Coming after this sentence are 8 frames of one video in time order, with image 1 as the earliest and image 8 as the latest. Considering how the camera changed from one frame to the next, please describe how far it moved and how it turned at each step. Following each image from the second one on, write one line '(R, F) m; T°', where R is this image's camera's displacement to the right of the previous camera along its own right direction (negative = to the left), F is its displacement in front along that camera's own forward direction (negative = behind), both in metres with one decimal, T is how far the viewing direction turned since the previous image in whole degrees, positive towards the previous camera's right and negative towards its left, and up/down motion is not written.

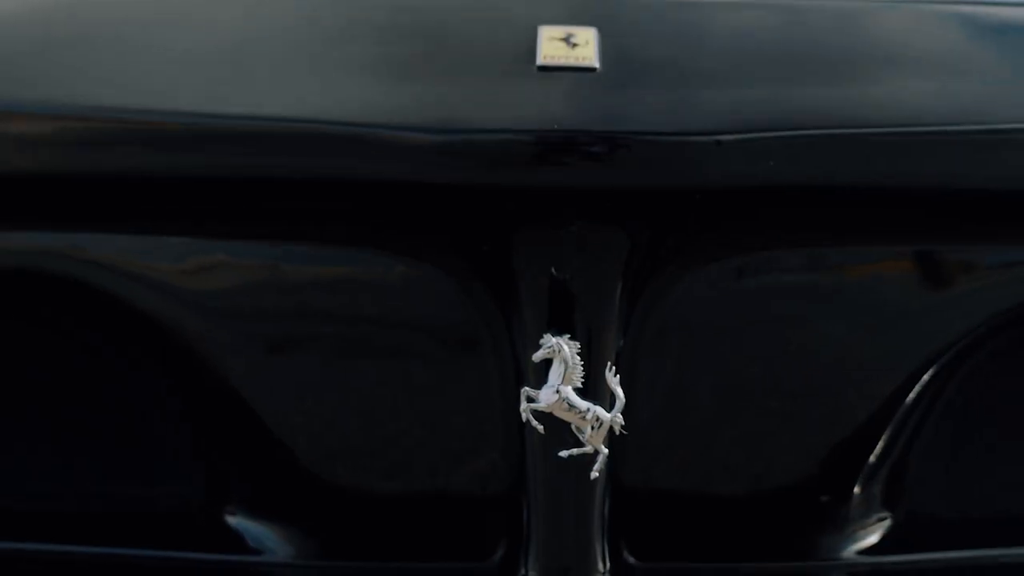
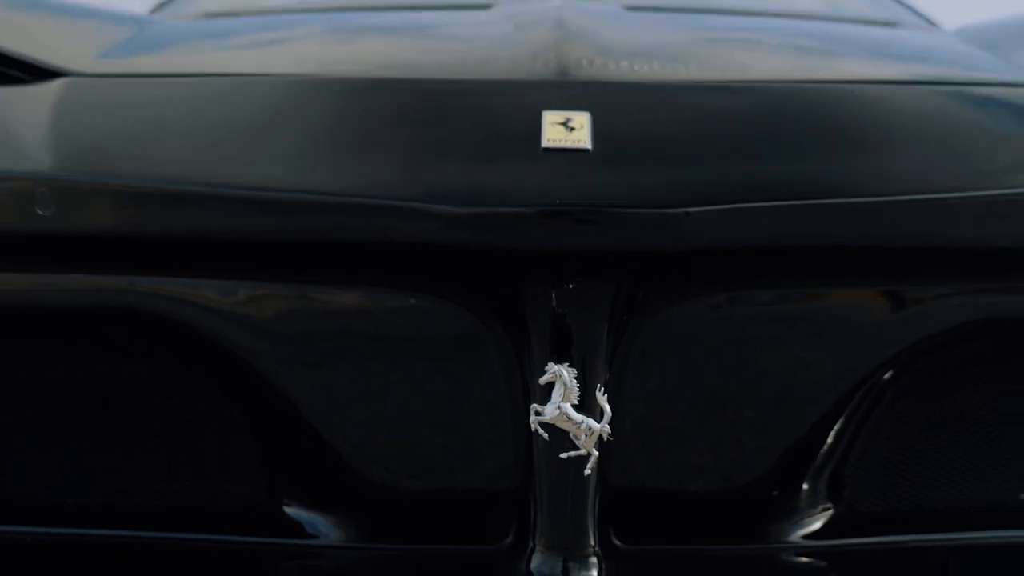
(0.0, -0.1) m; -2°
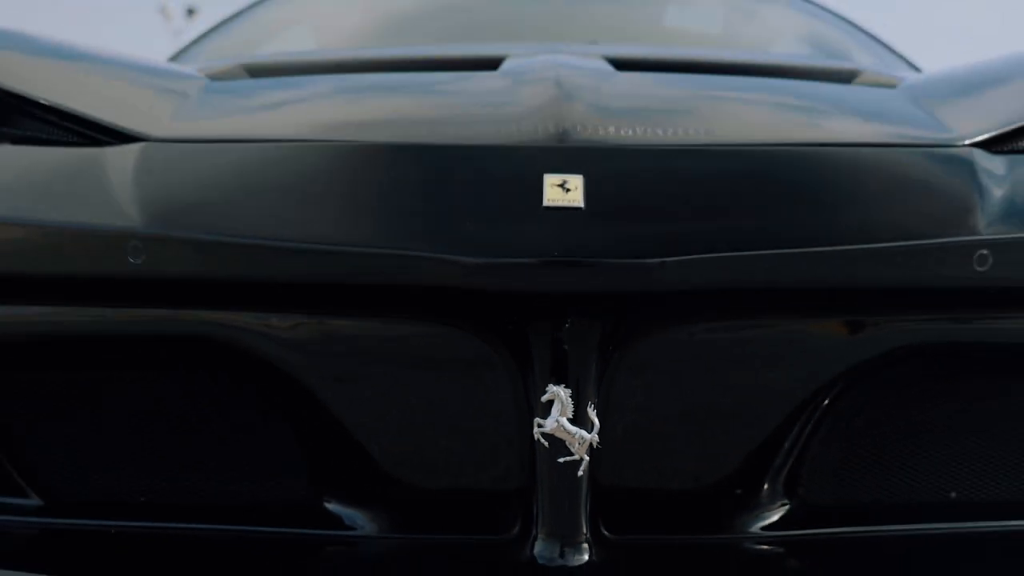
(0.0, -0.2) m; 0°
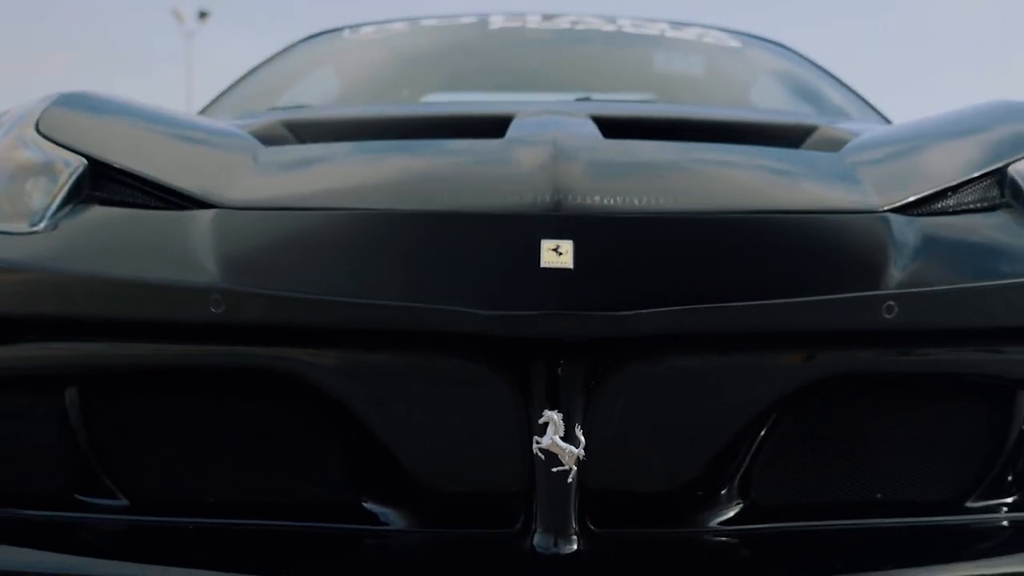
(0.0, -0.2) m; 0°
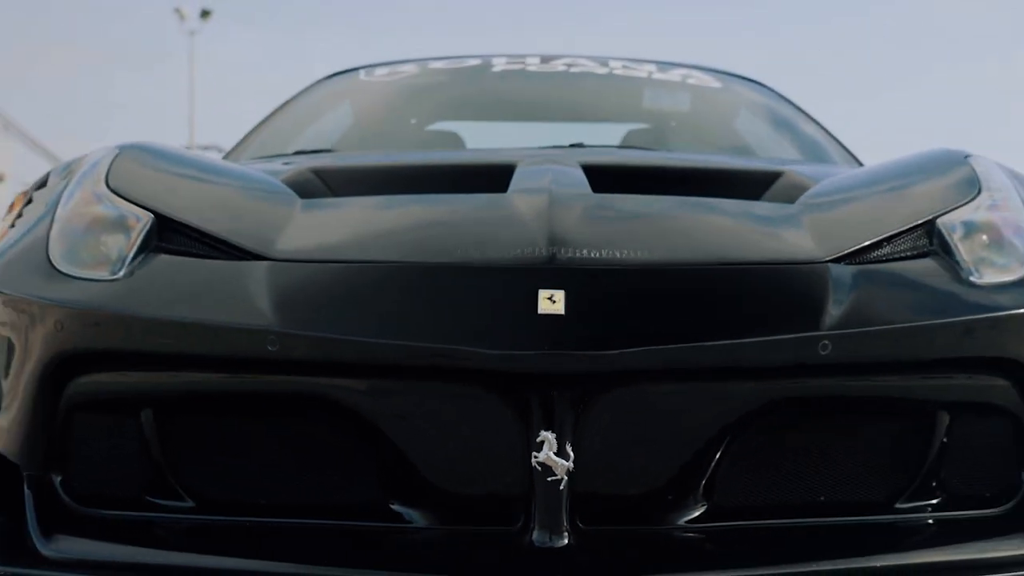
(0.0, -0.2) m; 0°
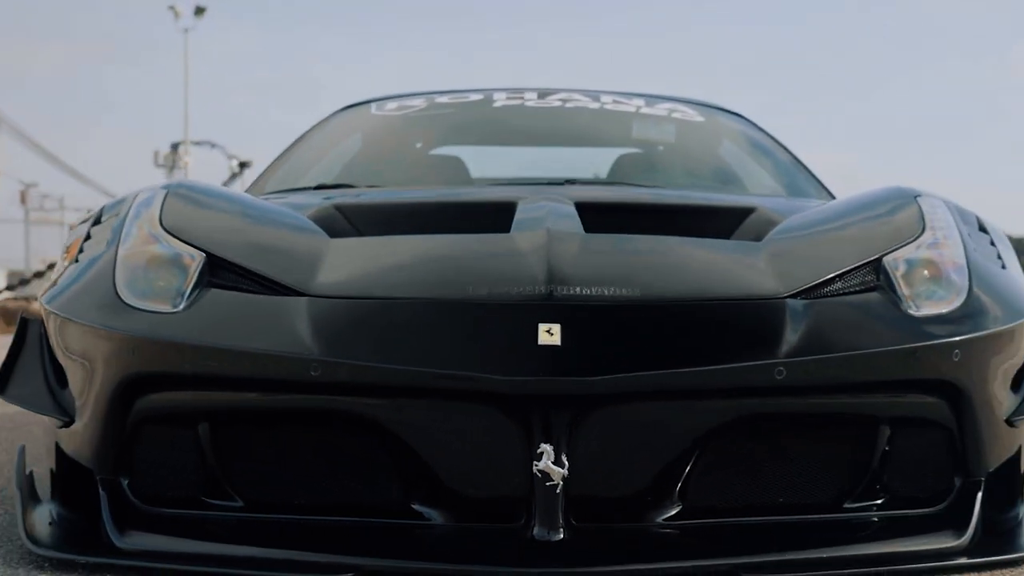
(0.0, -0.3) m; 0°
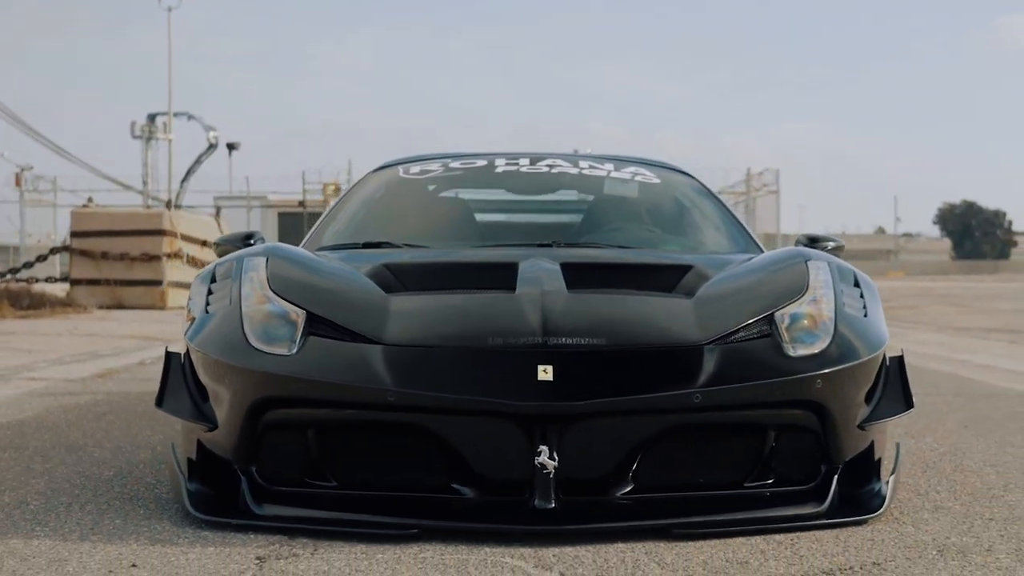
(-0.1, -0.8) m; +1°
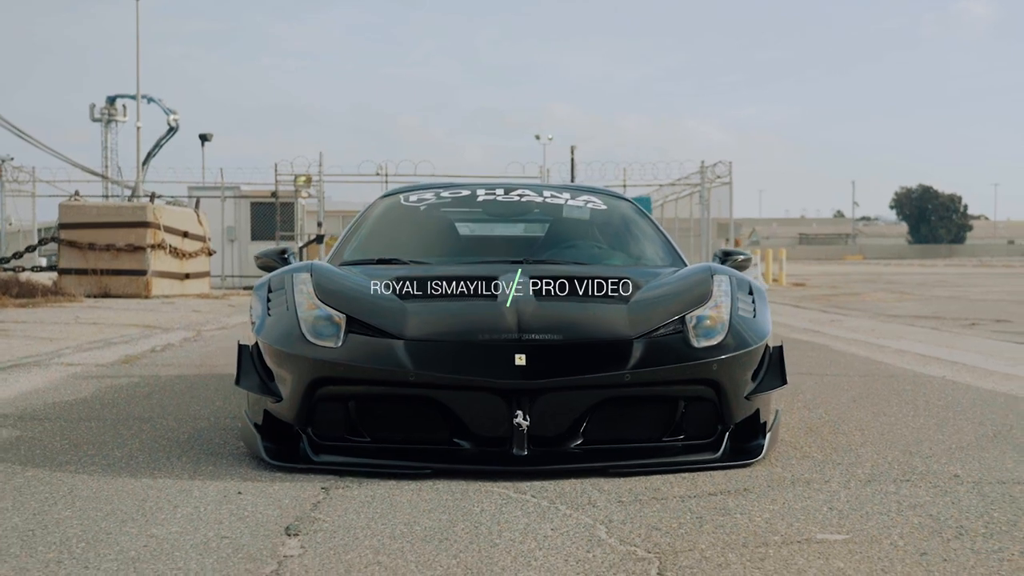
(-0.1, -1.0) m; +2°
